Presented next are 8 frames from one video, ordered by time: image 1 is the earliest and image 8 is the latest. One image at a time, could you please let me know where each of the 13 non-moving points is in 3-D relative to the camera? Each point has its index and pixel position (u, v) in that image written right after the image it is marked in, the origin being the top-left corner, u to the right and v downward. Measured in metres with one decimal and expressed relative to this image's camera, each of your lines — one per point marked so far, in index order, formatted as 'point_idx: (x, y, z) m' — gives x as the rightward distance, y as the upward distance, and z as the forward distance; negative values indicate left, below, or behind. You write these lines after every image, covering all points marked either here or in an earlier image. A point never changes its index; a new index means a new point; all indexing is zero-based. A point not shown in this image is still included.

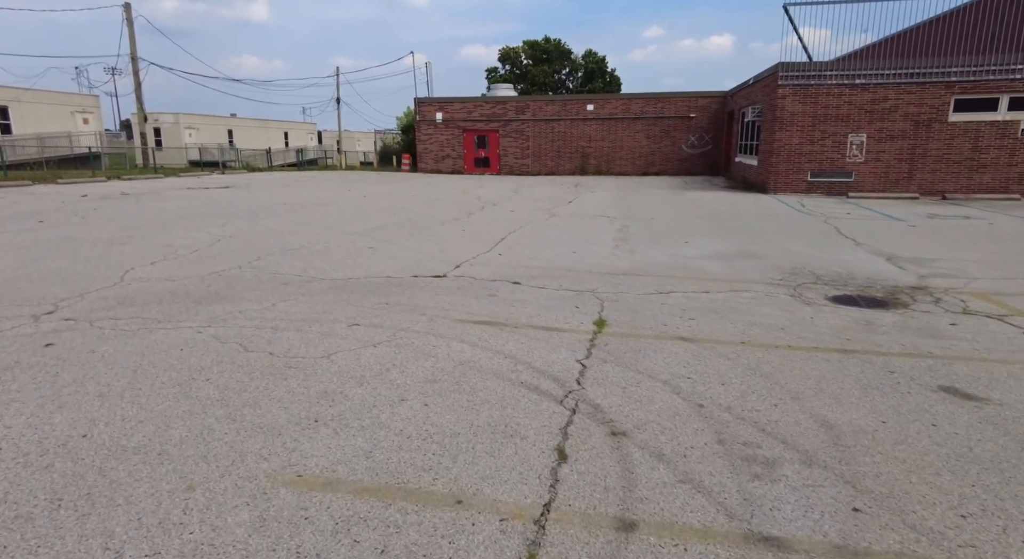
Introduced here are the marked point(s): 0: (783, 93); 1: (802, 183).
0: (+8.1, +5.6, +16.8) m
1: (+9.0, +3.0, +17.3) m
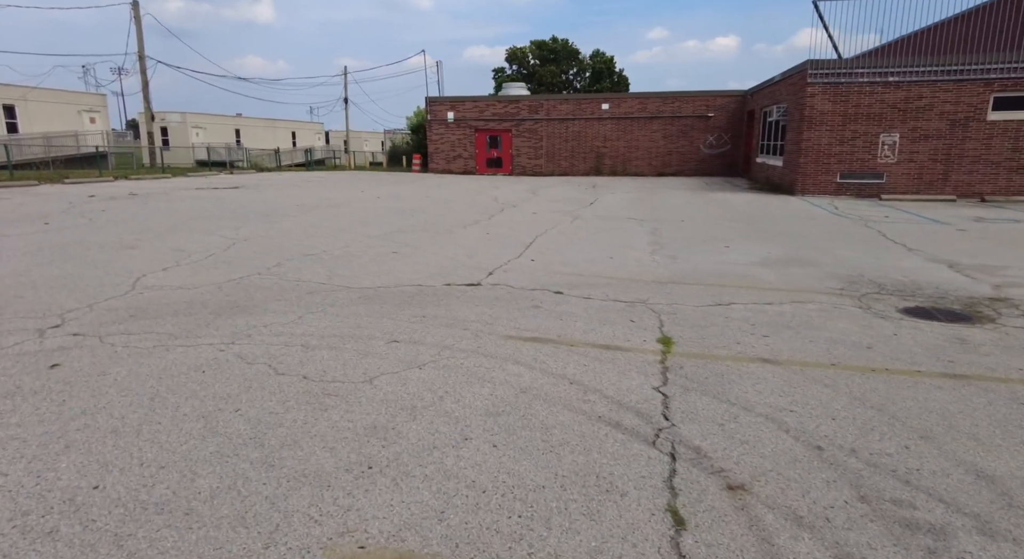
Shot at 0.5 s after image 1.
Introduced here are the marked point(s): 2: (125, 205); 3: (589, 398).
0: (+8.7, +5.4, +16.3) m
1: (+9.5, +2.8, +16.7) m
2: (-9.0, +1.7, +13.1) m
3: (+0.5, -0.7, +3.5) m
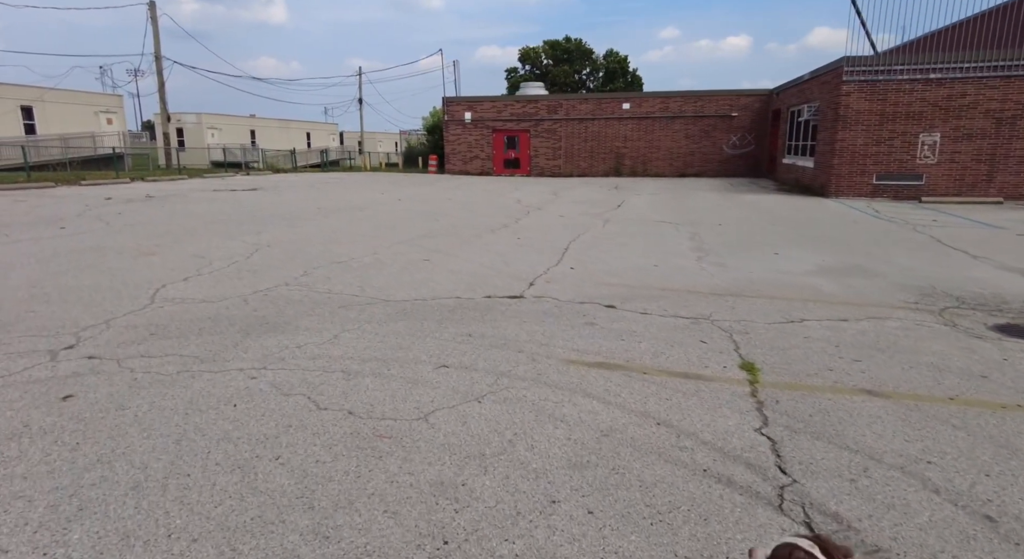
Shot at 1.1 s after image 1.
0: (+9.3, +5.3, +15.6) m
1: (+10.2, +2.7, +16.0) m
2: (-8.4, +1.6, +12.7) m
3: (+0.9, -0.9, +3.0) m
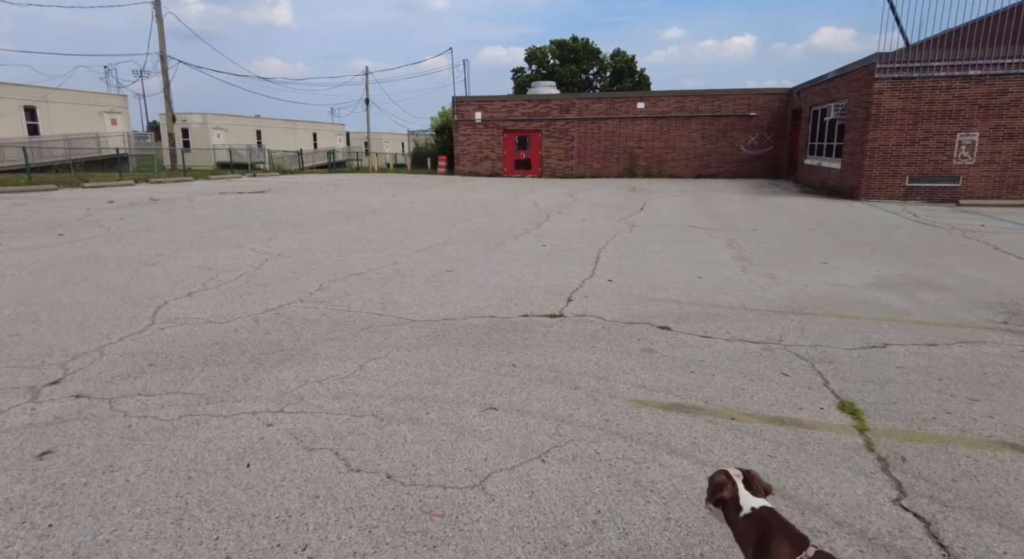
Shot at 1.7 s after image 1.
0: (+9.8, +5.1, +14.9) m
1: (+10.6, +2.5, +15.3) m
2: (-8.0, +1.5, +12.2) m
3: (+1.3, -1.0, +2.3) m
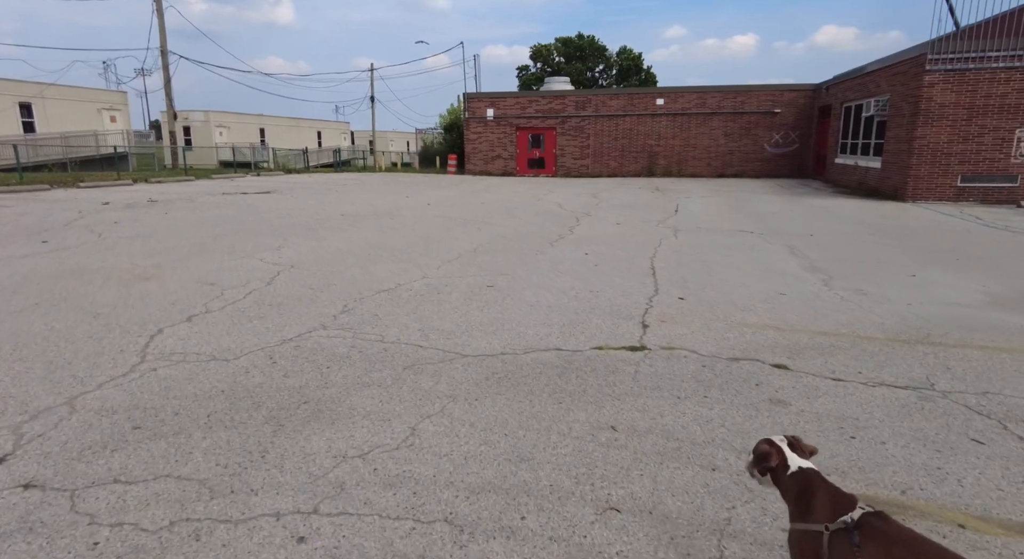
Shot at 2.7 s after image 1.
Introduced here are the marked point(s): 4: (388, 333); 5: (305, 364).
0: (+10.4, +4.9, +13.9) m
1: (+11.2, +2.3, +14.3) m
2: (-7.4, +1.3, +11.2) m
3: (+1.8, -1.2, +1.3) m
4: (-1.0, -0.4, +4.6) m
5: (-1.4, -0.6, +3.9) m
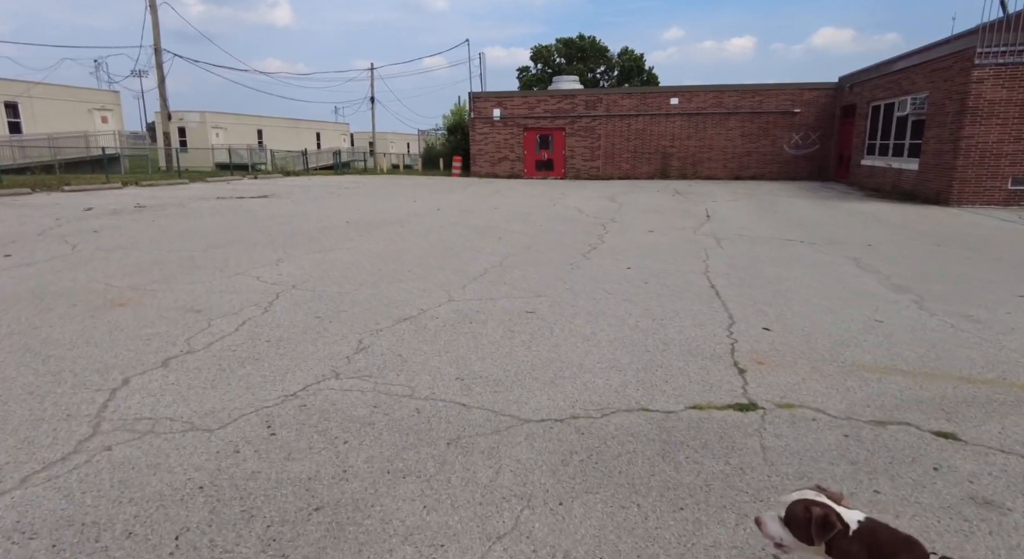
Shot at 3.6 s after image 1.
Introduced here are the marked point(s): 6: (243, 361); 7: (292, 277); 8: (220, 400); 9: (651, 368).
0: (+10.8, +4.7, +12.9) m
1: (+11.6, +2.1, +13.3) m
2: (-7.0, +1.0, +10.2) m
3: (+2.2, -1.4, +0.3) m
4: (-0.6, -0.7, +3.5) m
5: (-1.0, -0.8, +2.9) m
6: (-1.9, -0.5, +3.9) m
7: (-2.4, 0.0, +6.2) m
8: (-1.7, -0.7, +3.3) m
9: (+1.0, -0.6, +3.9) m
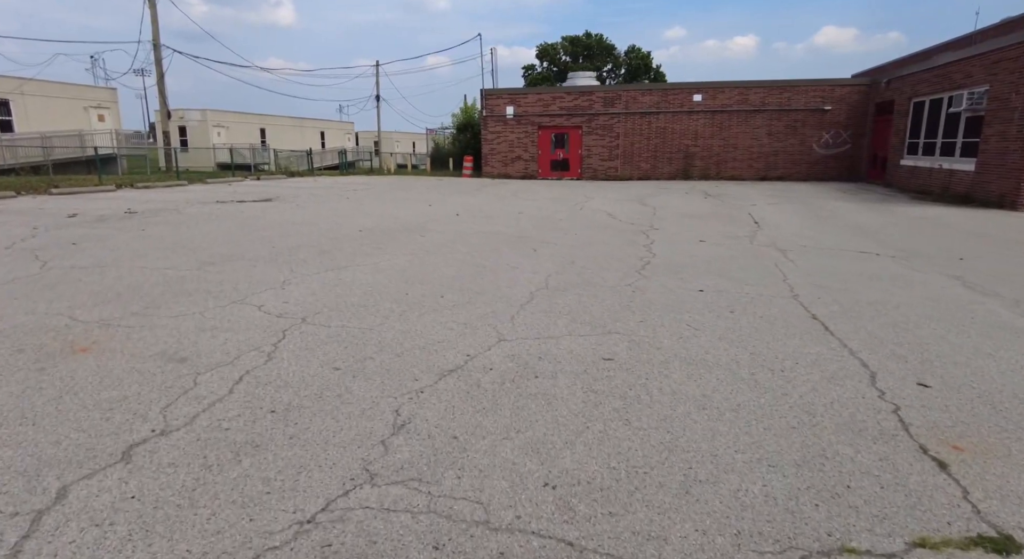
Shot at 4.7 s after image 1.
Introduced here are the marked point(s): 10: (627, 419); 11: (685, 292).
0: (+11.3, +4.4, +11.7) m
1: (+12.2, +1.8, +12.1) m
2: (-6.4, +0.8, +9.1) m
3: (+2.8, -1.7, -0.8) m
4: (-0.1, -0.9, +2.4) m
5: (-0.5, -1.1, +1.7) m
6: (-1.3, -0.8, +2.8) m
7: (-1.9, -0.2, +5.0) m
8: (-1.2, -1.0, +2.2) m
9: (+1.5, -0.9, +2.7) m
10: (+0.7, -0.8, +3.1) m
11: (+1.8, -0.2, +6.0) m
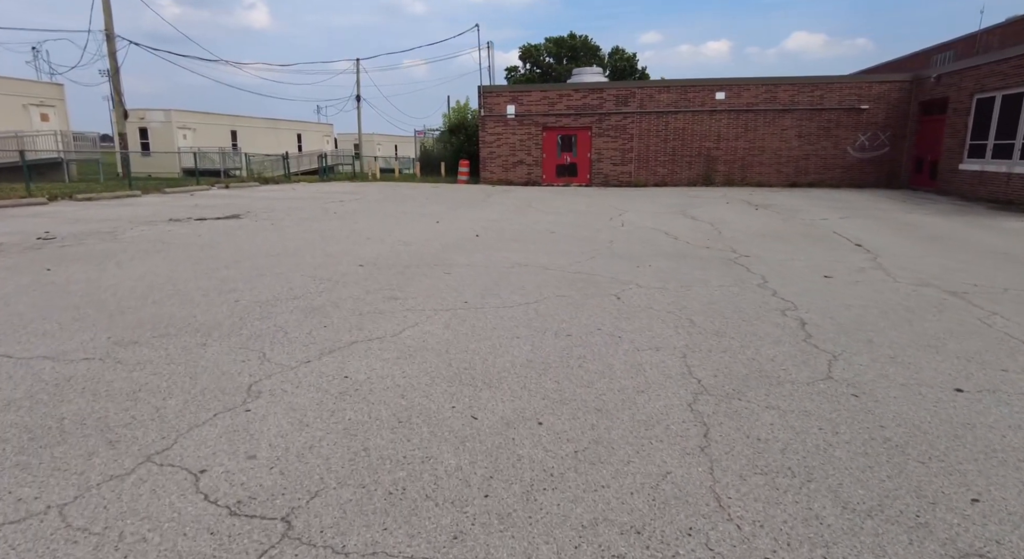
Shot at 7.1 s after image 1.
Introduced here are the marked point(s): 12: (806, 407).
0: (+12.0, +3.9, +9.5) m
1: (+12.8, +1.3, +10.0) m
2: (-5.7, +0.1, +6.2) m
3: (+3.9, -2.3, -3.3) m
4: (+0.9, -1.5, -0.2) m
5: (+0.5, -1.7, -0.9) m
6: (-0.3, -1.5, +0.1) m
7: (-1.0, -0.9, +2.4) m
8: (-0.2, -1.6, -0.5) m
9: (+2.5, -1.5, +0.2) m
10: (+1.7, -1.4, +0.6) m
11: (+2.7, -0.8, +3.5) m
12: (+1.8, -0.8, +3.2) m
